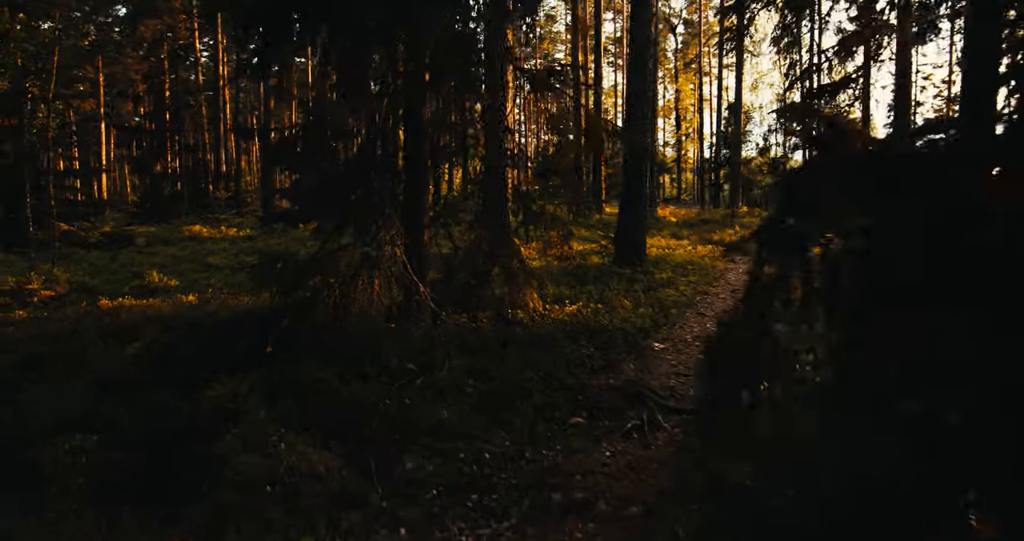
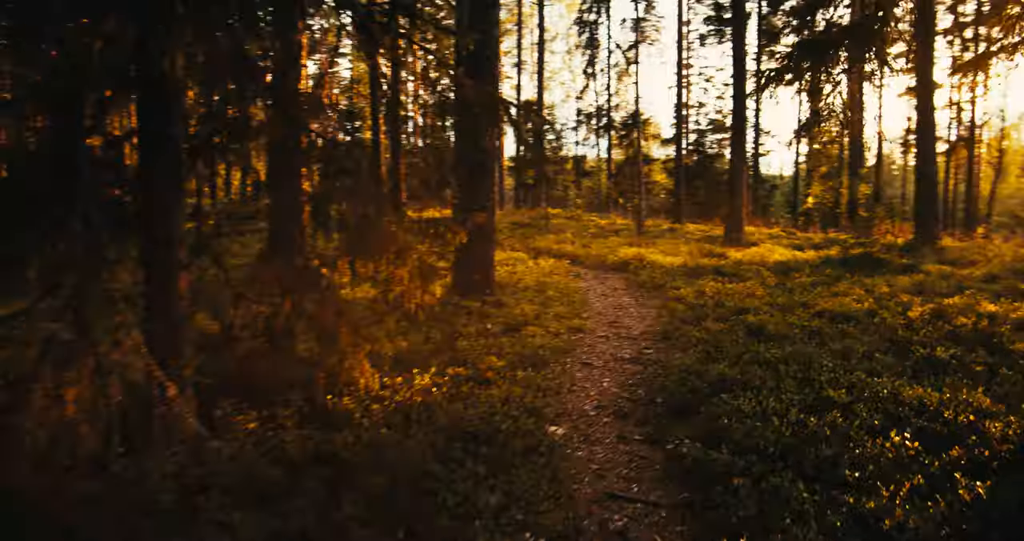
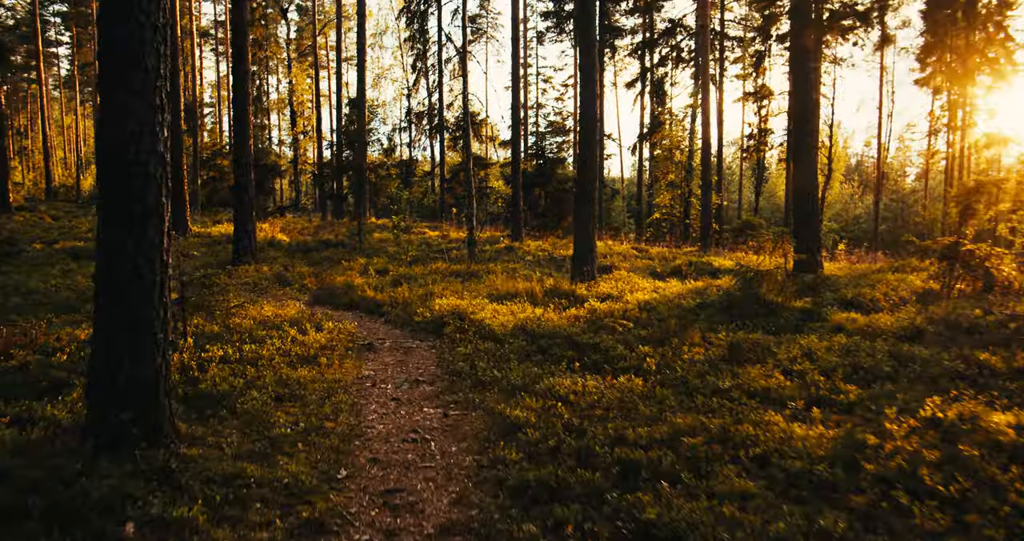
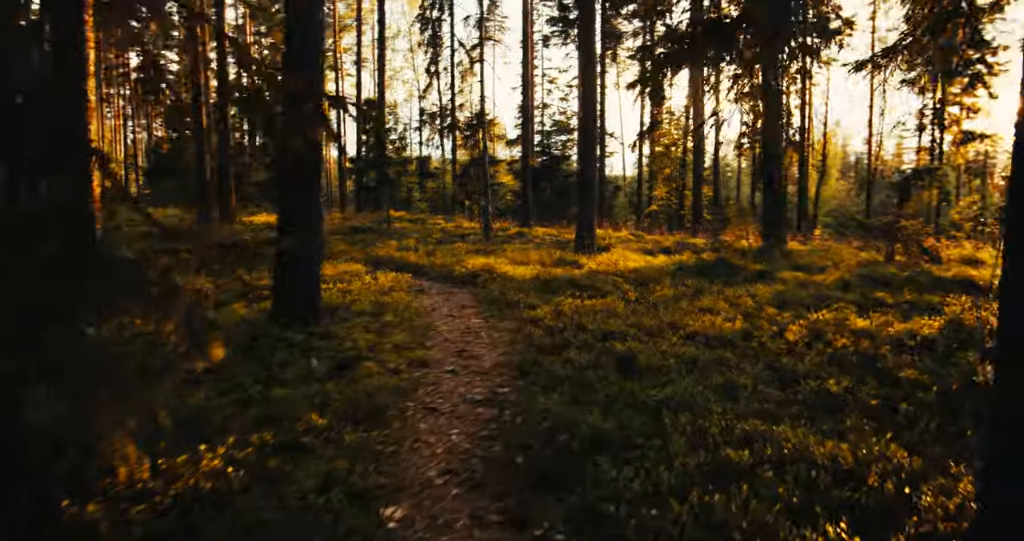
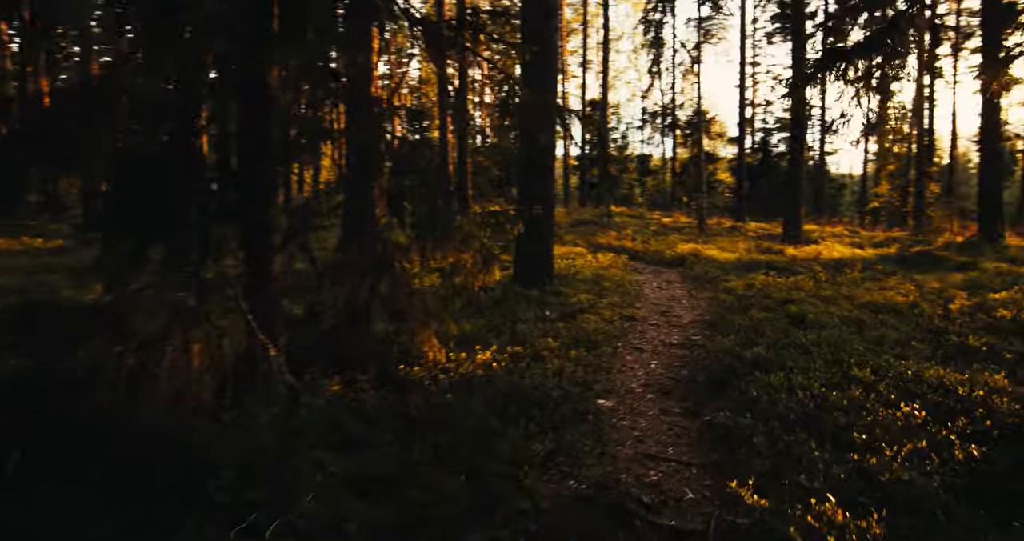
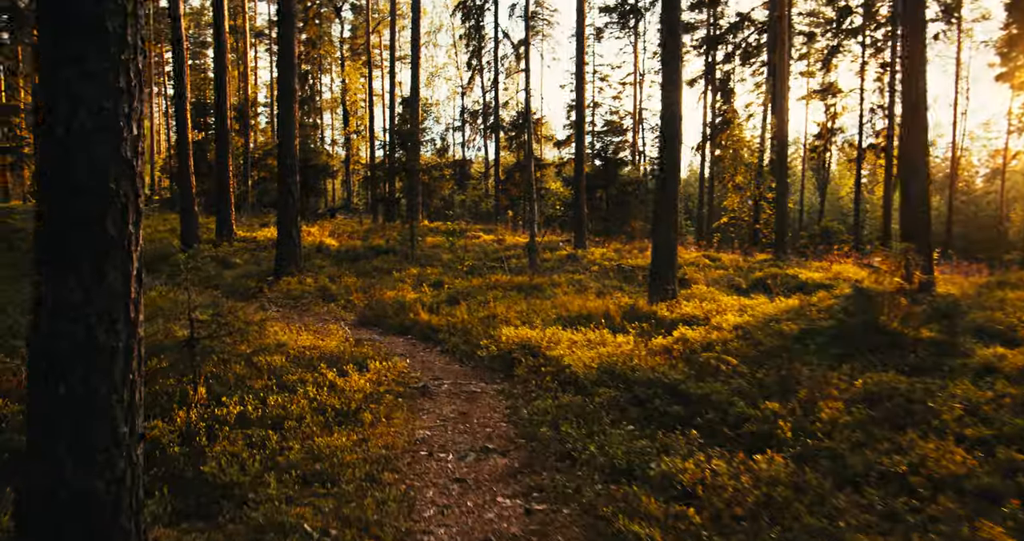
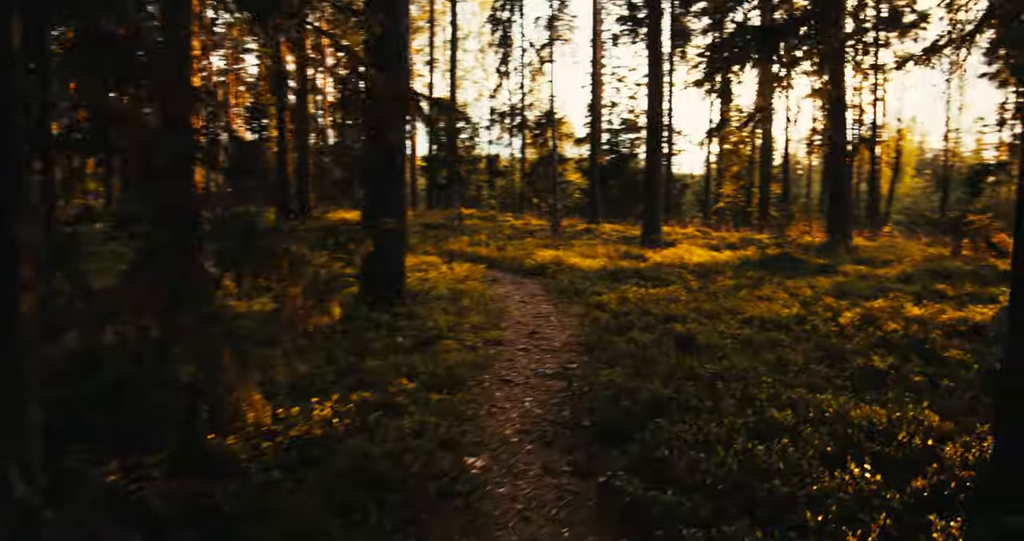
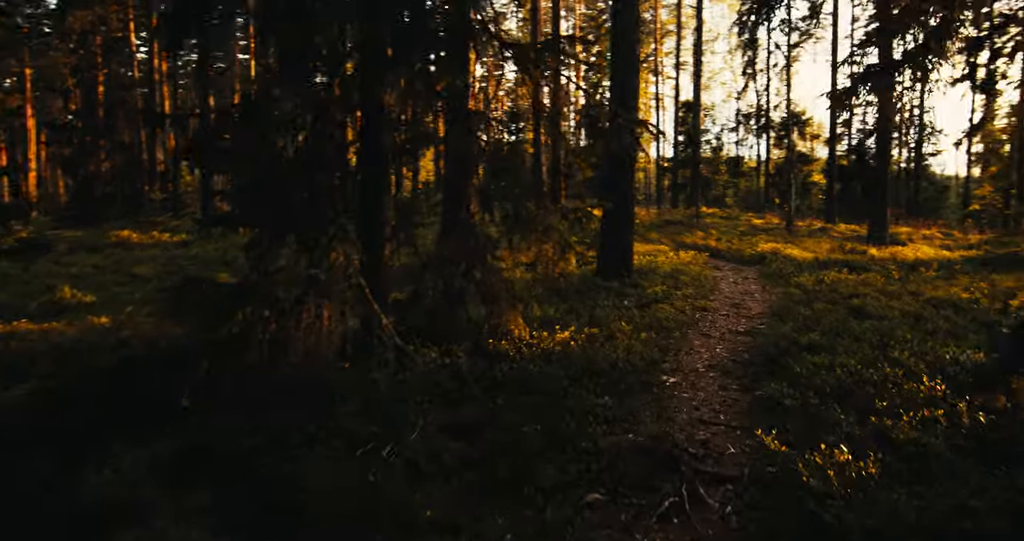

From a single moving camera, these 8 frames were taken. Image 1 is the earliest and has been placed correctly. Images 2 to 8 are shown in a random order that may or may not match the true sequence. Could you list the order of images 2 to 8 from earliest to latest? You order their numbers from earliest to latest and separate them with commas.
8, 5, 2, 7, 4, 3, 6
